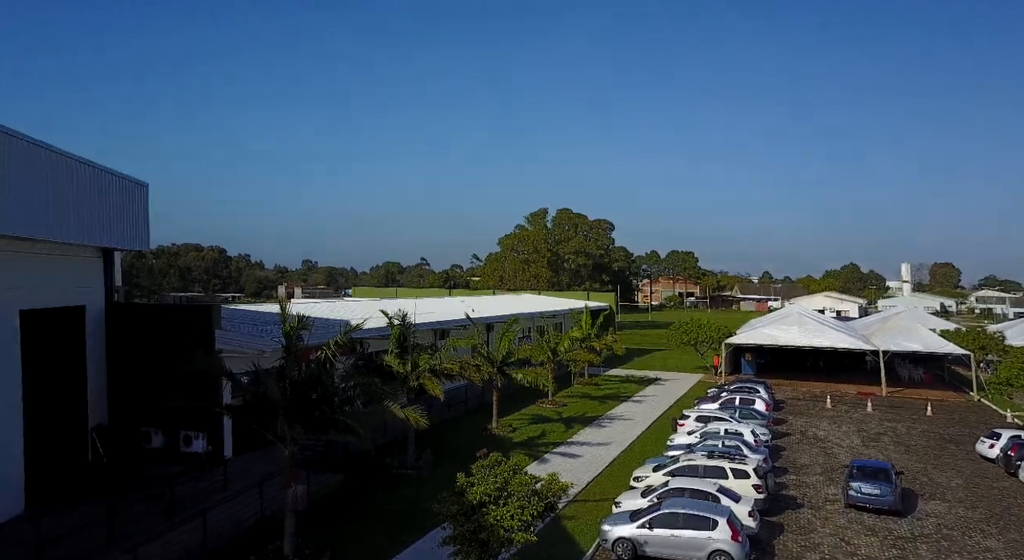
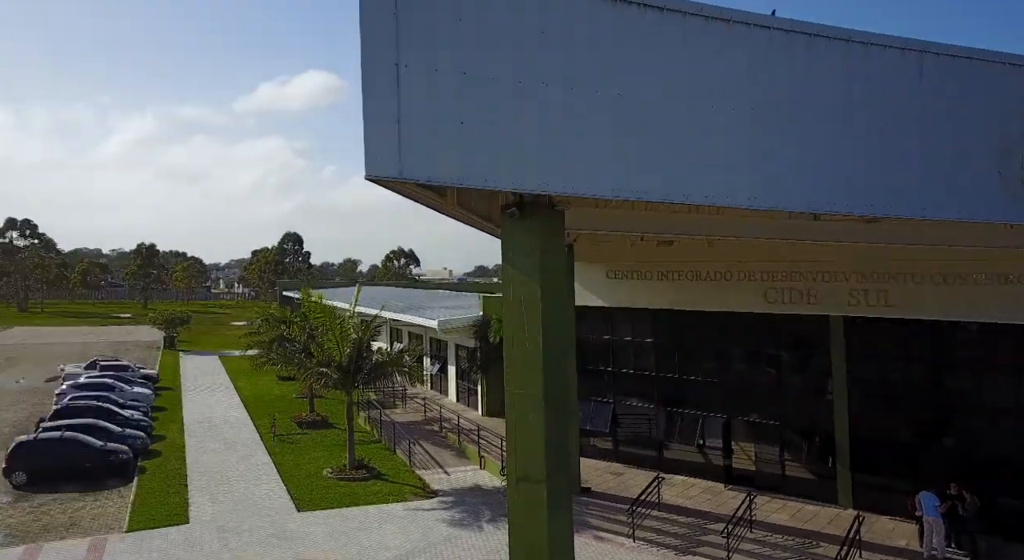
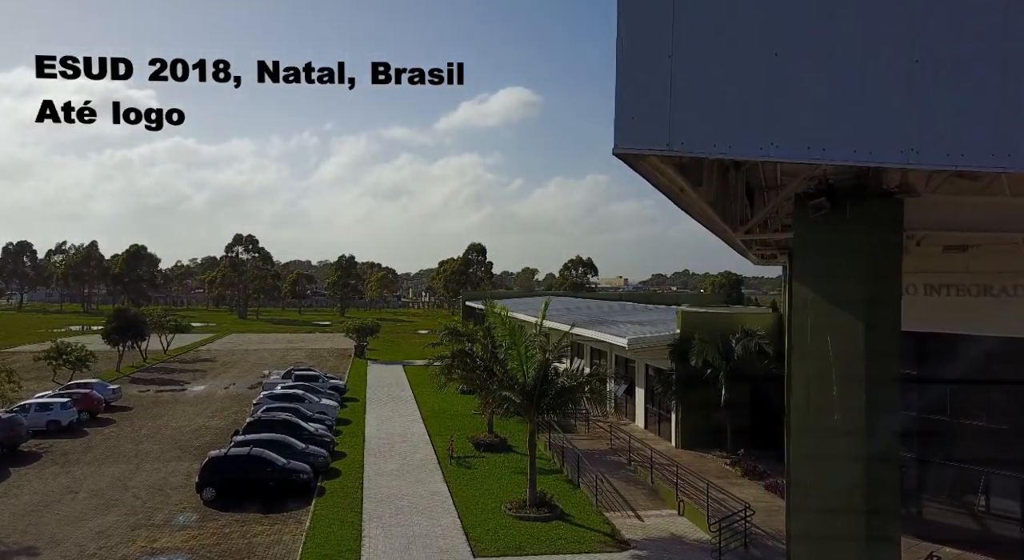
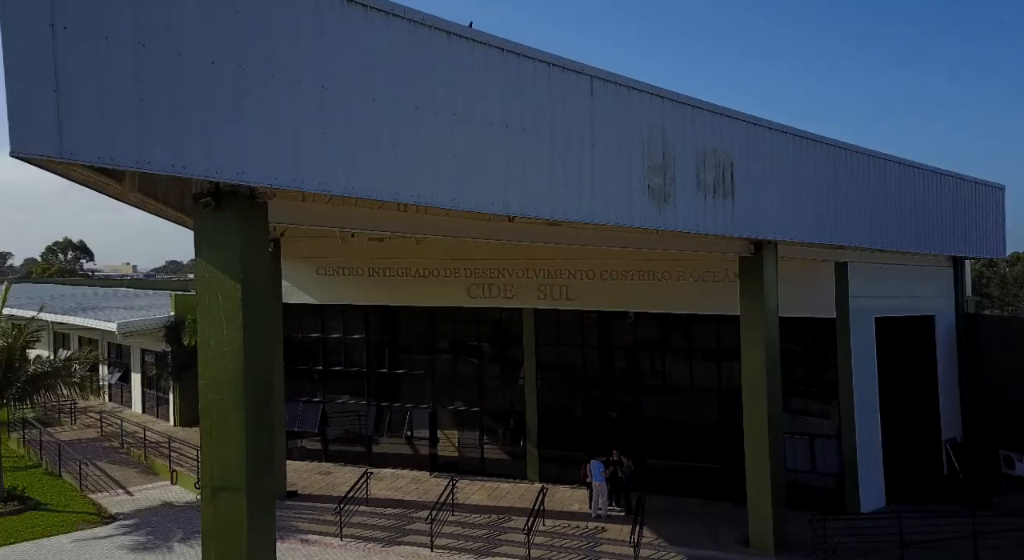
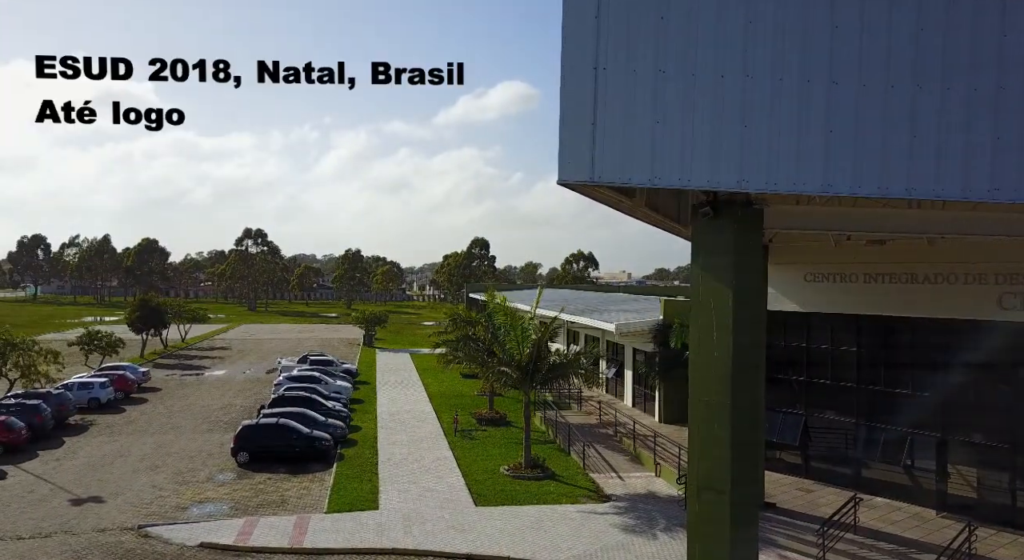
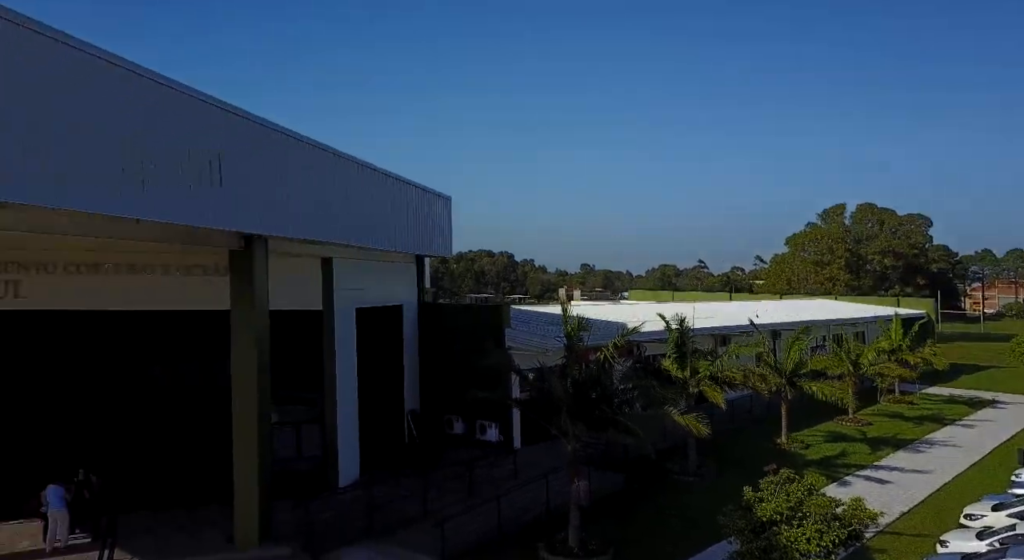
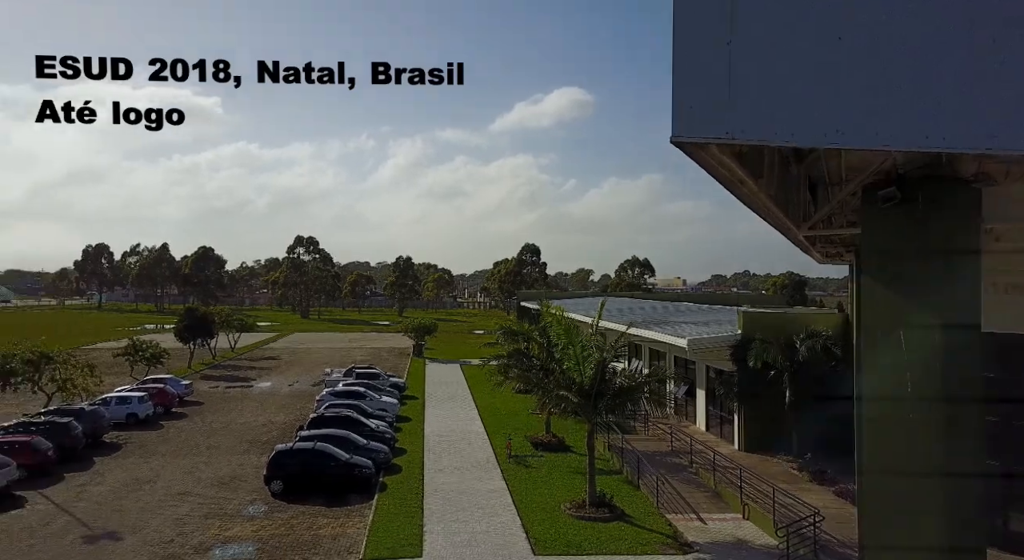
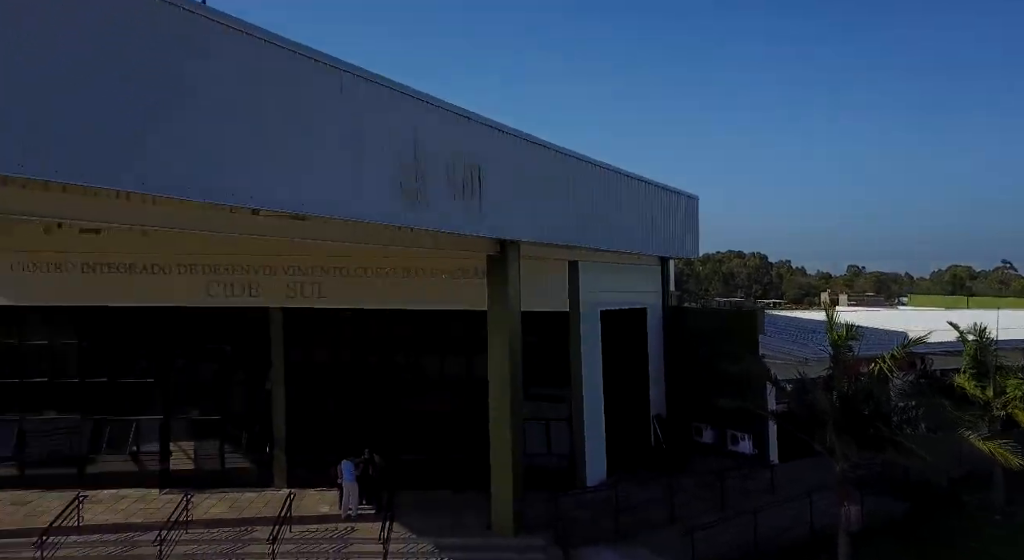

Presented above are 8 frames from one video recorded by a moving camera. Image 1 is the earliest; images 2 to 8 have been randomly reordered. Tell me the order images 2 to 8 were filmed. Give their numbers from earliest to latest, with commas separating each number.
6, 8, 4, 2, 5, 3, 7
